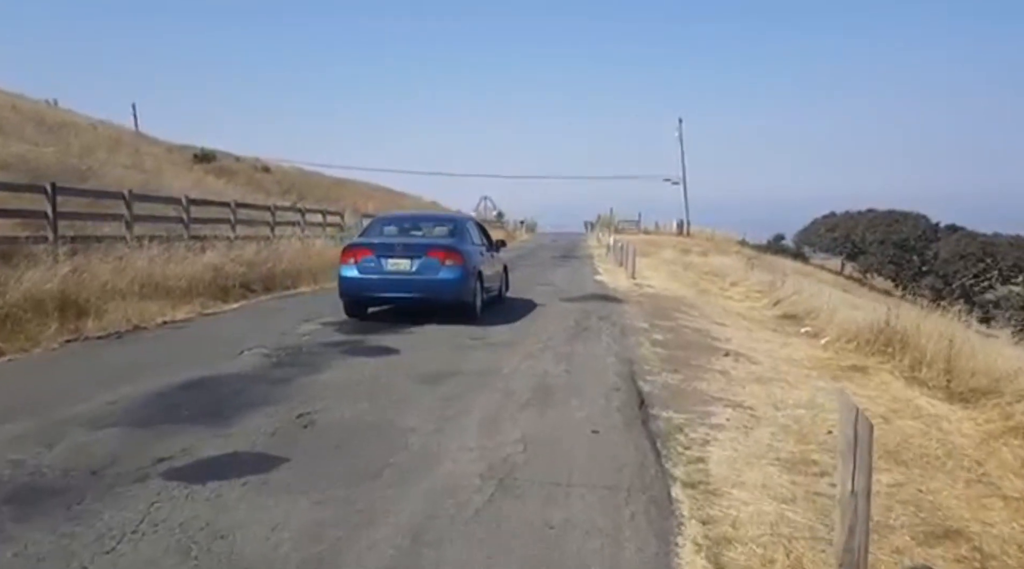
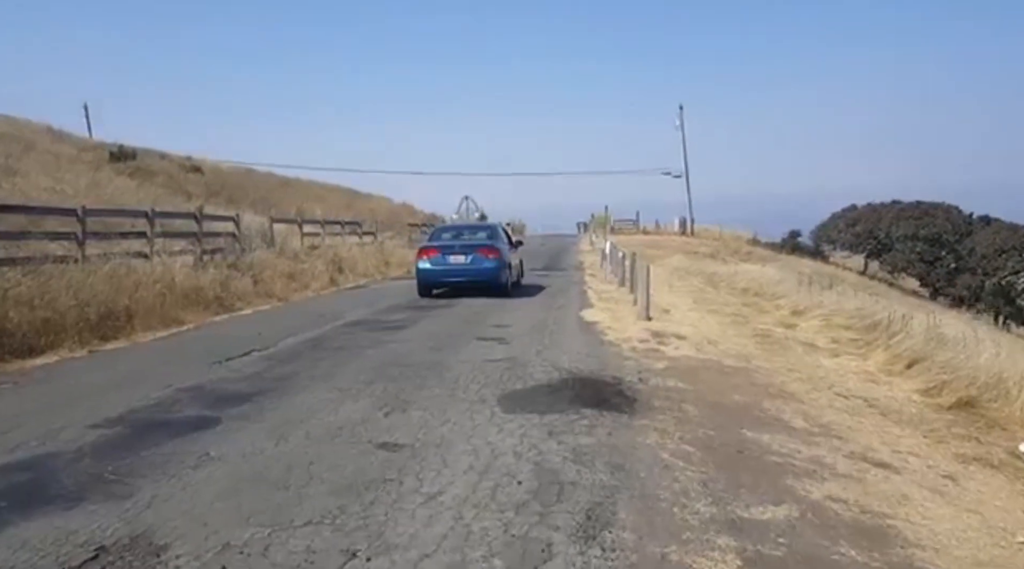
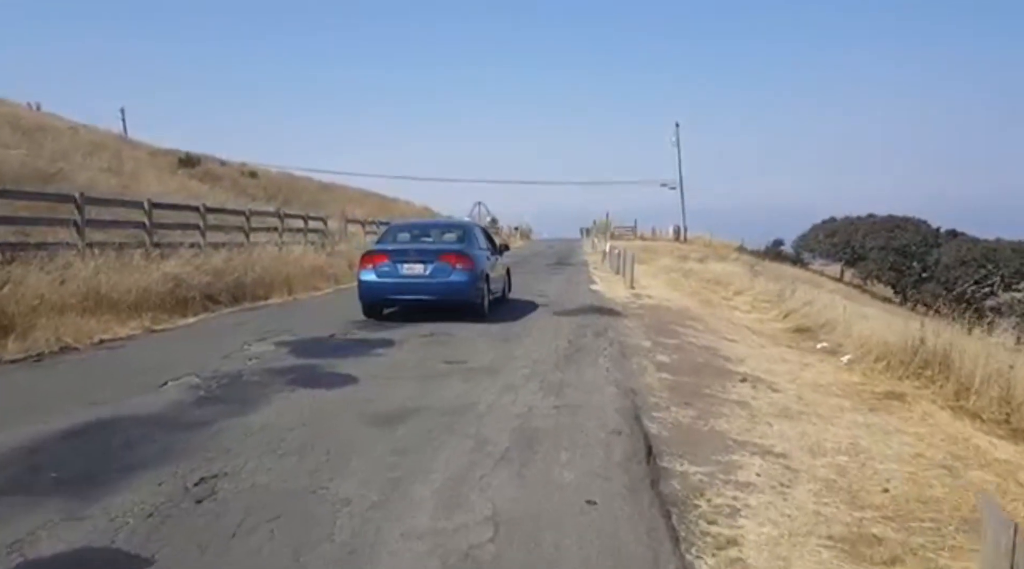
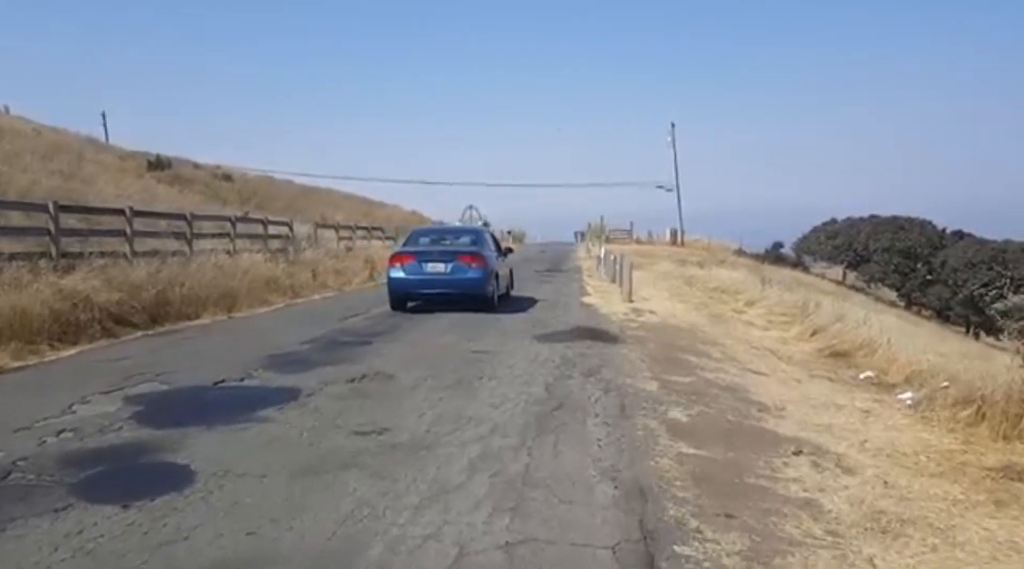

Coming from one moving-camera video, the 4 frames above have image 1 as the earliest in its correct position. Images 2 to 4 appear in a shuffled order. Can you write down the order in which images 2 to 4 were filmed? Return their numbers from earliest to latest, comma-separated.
3, 4, 2
